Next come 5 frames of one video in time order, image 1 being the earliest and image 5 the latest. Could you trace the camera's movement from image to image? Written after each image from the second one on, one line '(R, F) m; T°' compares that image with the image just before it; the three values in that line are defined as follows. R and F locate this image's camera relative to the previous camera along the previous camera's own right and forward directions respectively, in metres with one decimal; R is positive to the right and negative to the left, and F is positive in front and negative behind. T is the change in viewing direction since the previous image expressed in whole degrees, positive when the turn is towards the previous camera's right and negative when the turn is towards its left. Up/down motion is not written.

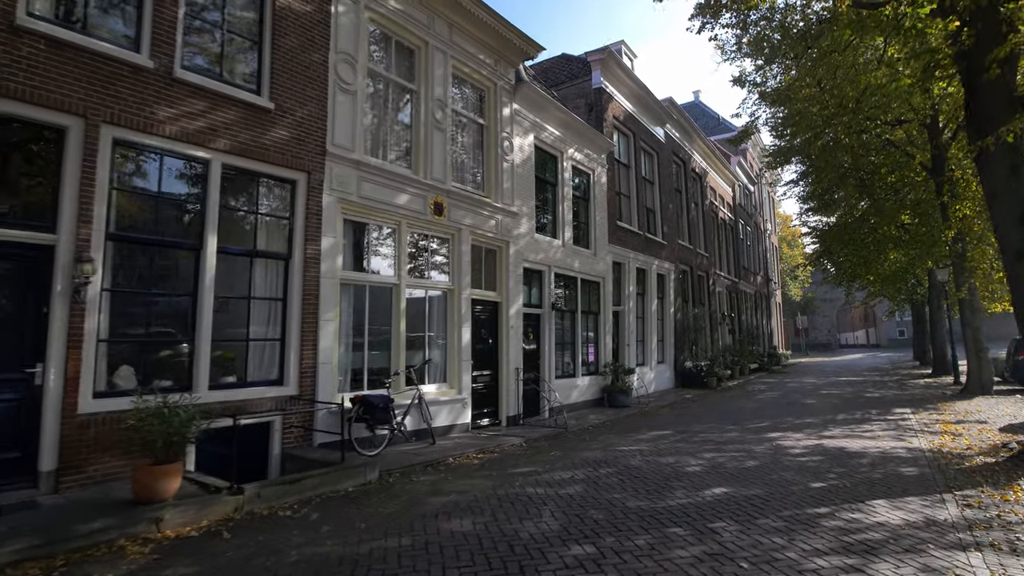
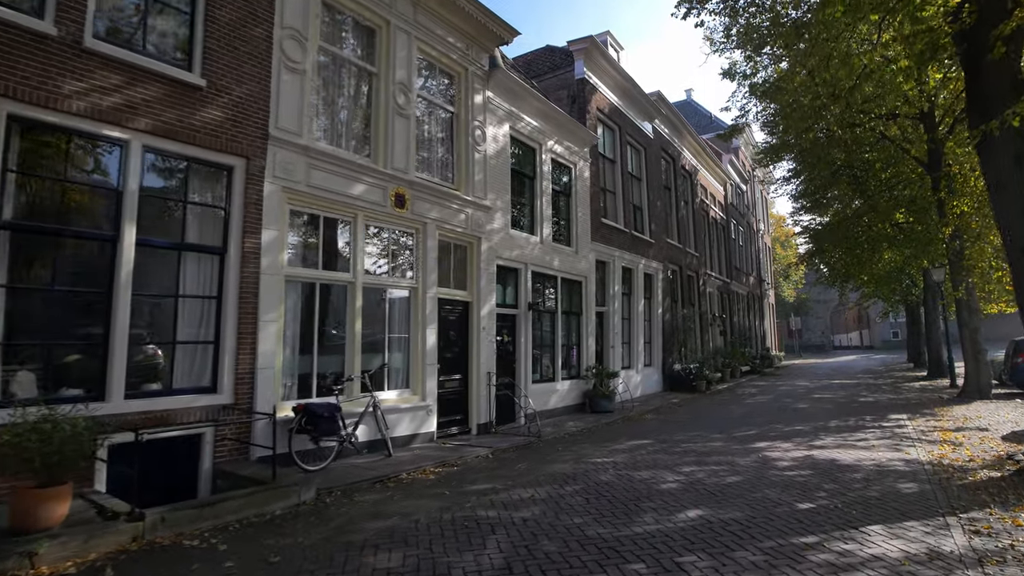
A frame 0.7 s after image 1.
(+0.4, +0.7) m; 0°
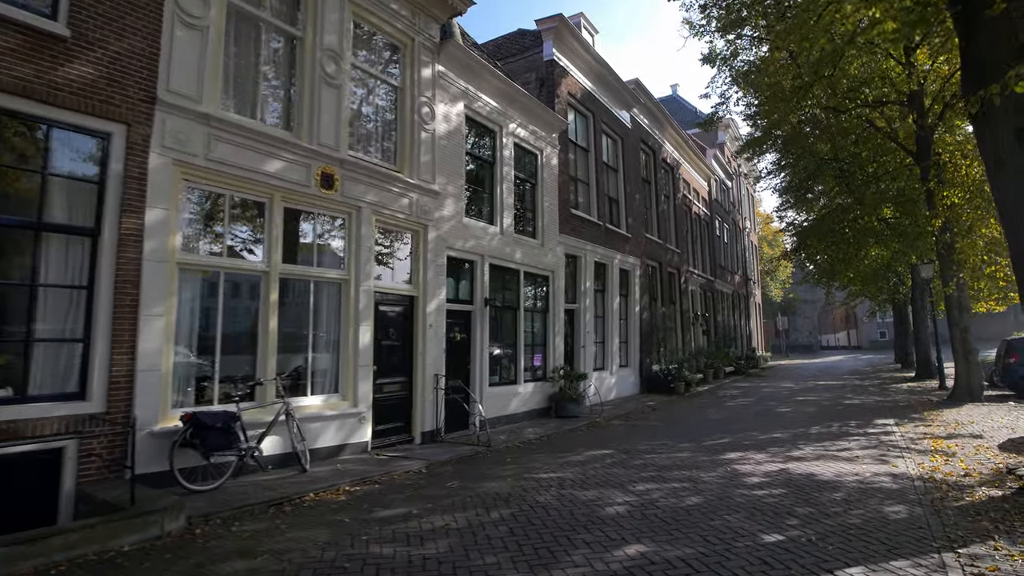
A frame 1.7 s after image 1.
(+0.7, +1.0) m; +1°
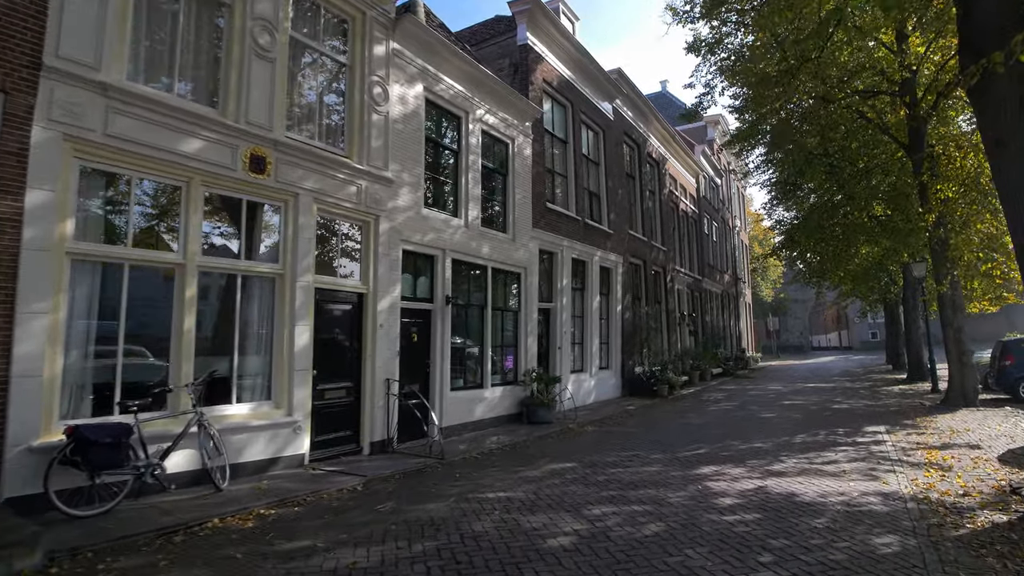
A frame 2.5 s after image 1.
(+0.5, +0.8) m; +1°
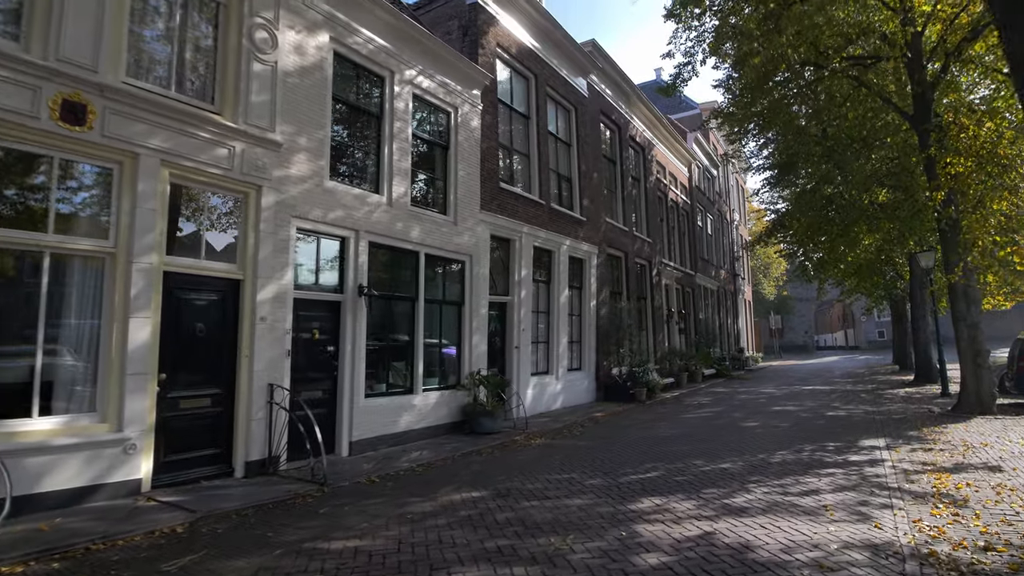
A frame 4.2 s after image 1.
(+1.2, +1.6) m; -1°
